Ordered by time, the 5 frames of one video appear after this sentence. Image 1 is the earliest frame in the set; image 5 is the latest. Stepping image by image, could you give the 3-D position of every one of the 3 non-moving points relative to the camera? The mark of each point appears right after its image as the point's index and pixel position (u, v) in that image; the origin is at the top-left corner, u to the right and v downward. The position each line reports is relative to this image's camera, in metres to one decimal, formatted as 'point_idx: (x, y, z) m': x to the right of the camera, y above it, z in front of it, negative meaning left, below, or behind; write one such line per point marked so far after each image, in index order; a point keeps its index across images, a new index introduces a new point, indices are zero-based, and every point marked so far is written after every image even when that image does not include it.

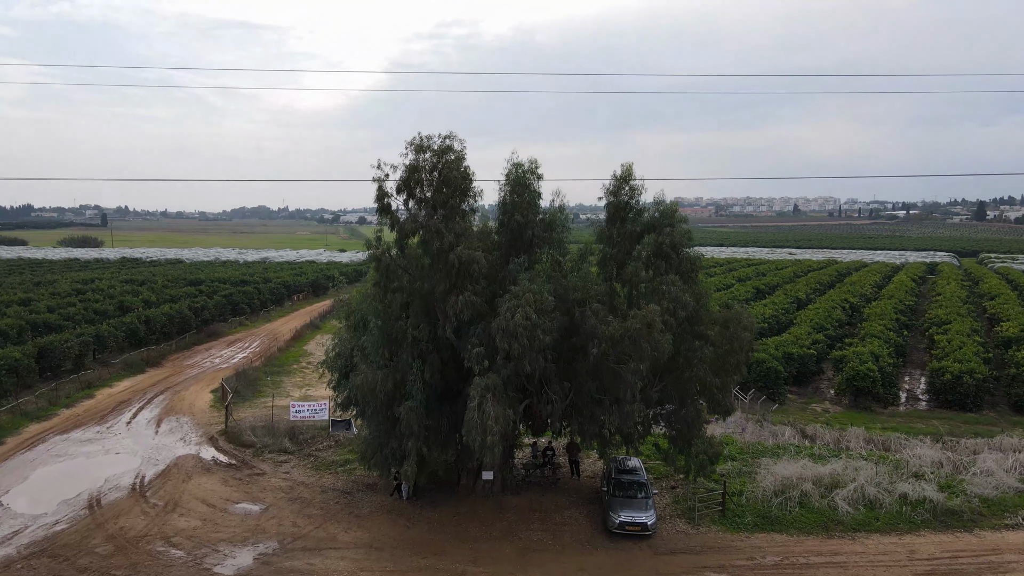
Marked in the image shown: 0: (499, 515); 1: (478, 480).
0: (-0.3, -6.2, +18.7) m
1: (-1.0, -5.6, +19.9) m
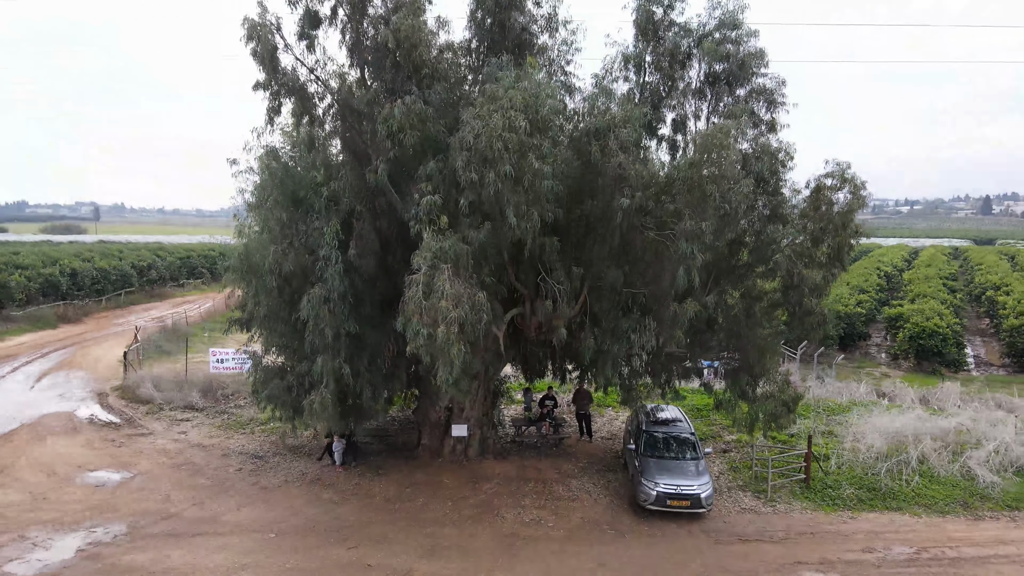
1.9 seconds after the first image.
0: (-0.7, -3.6, +12.5) m
1: (-1.3, -3.0, +13.8) m
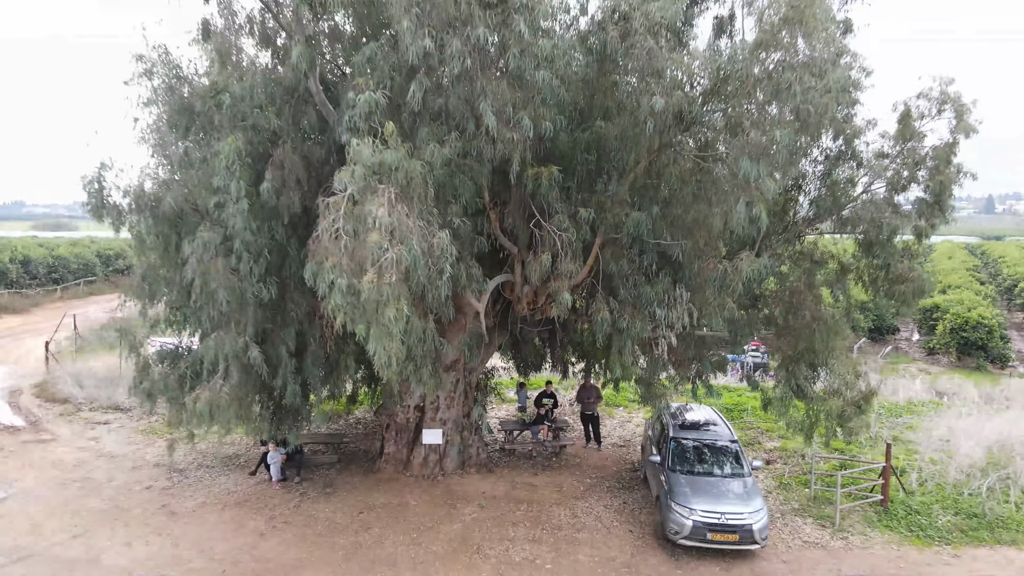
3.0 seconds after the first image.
0: (-0.9, -3.1, +9.6) m
1: (-1.5, -2.5, +10.8) m
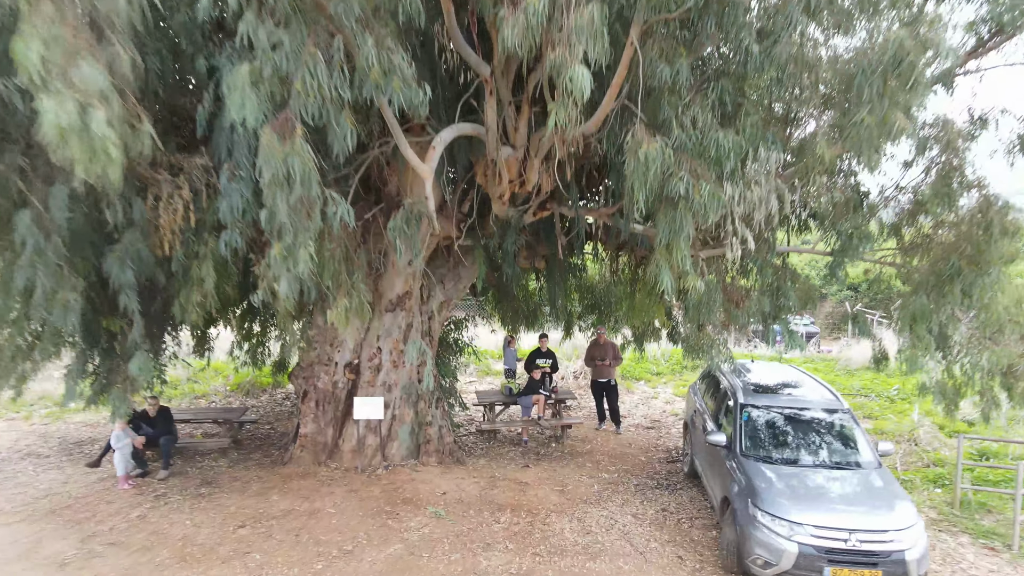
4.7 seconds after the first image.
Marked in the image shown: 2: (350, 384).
0: (-1.1, -2.0, +5.9) m
1: (-1.7, -1.5, +7.2) m
2: (-1.7, -1.0, +7.2) m
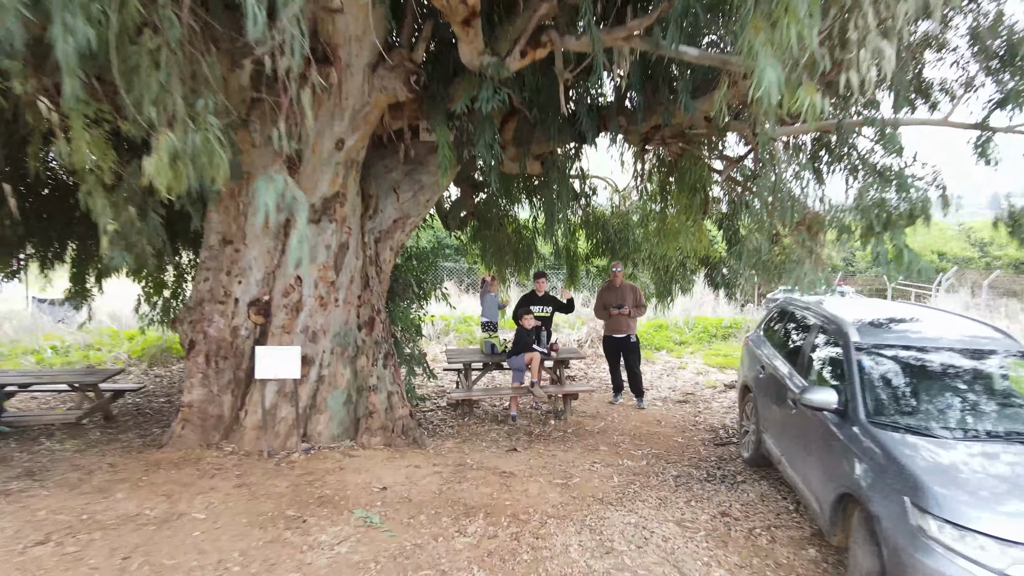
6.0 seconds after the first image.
0: (-1.2, -1.3, +3.7) m
1: (-1.9, -0.8, +5.0) m
2: (-1.8, -0.3, +4.9) m
